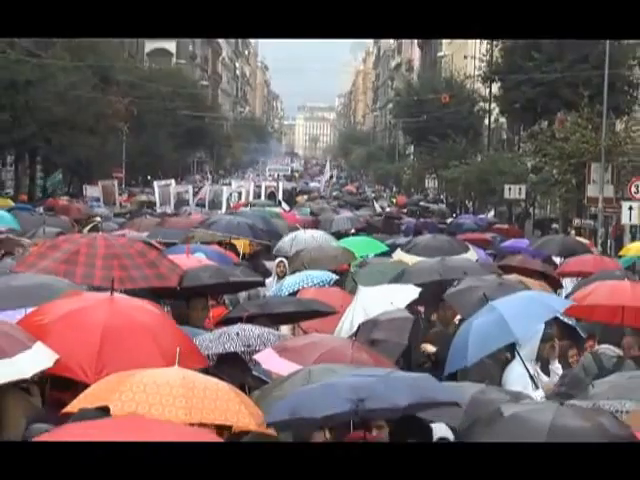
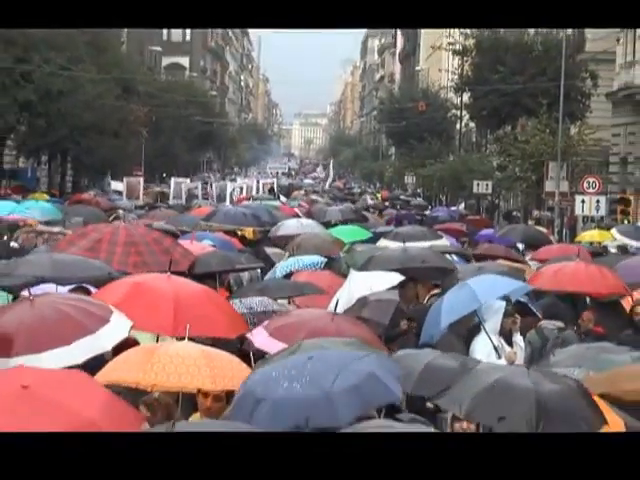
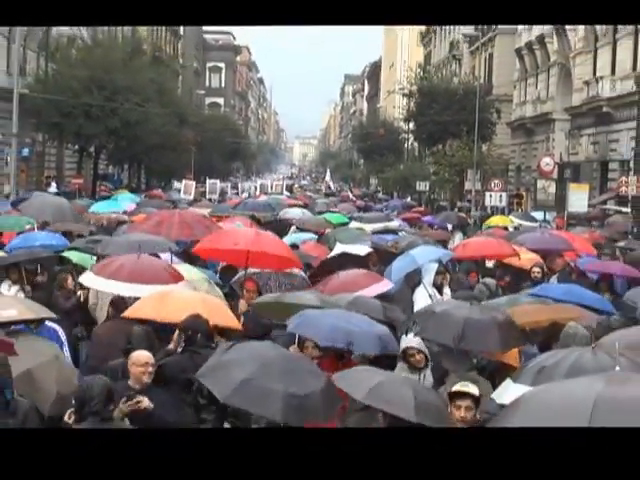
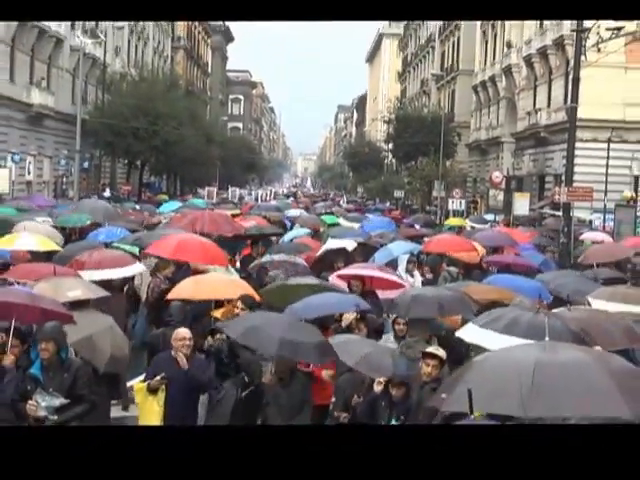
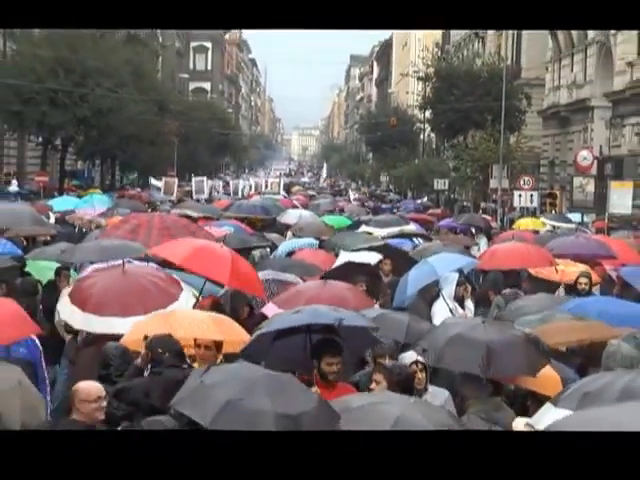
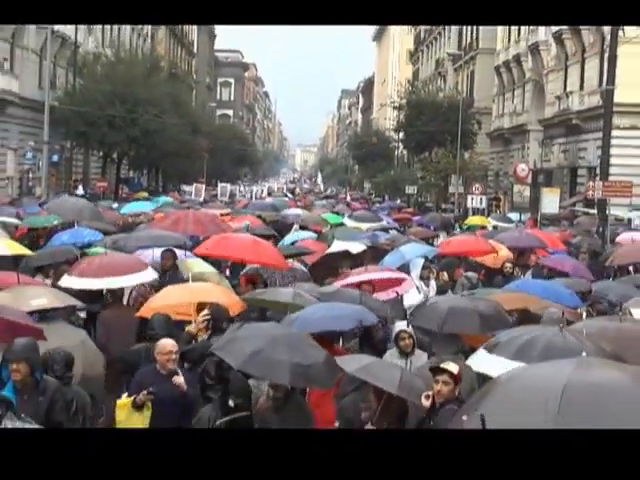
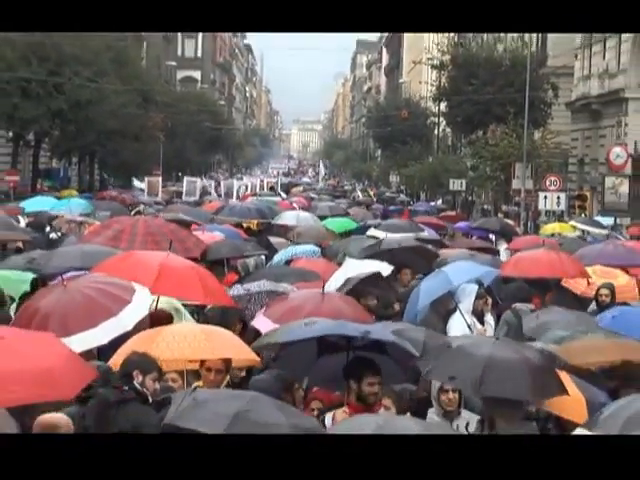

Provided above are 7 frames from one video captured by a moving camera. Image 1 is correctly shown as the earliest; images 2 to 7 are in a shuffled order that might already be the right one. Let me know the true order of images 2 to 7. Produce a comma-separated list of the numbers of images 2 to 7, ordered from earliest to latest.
2, 7, 5, 3, 6, 4
